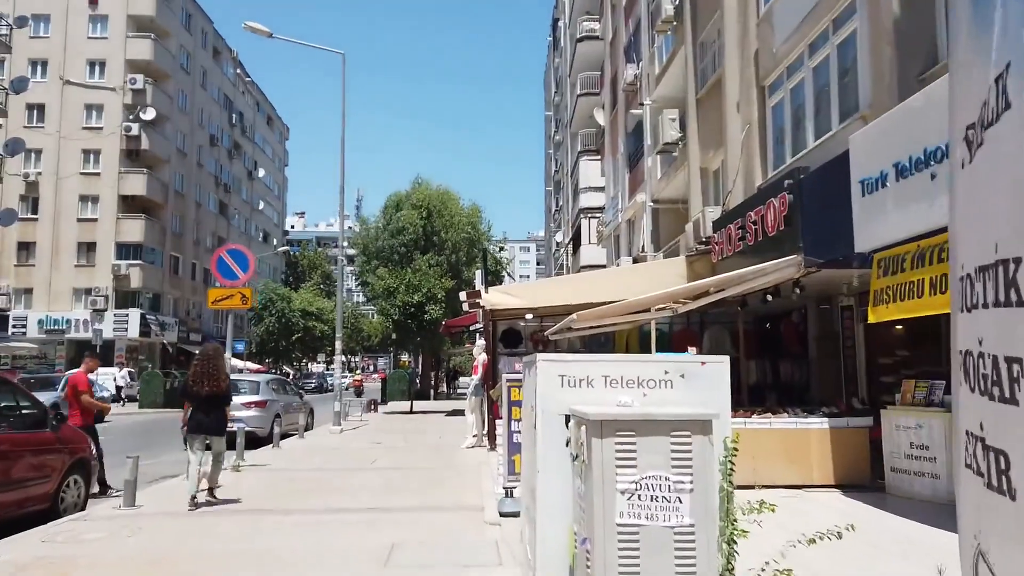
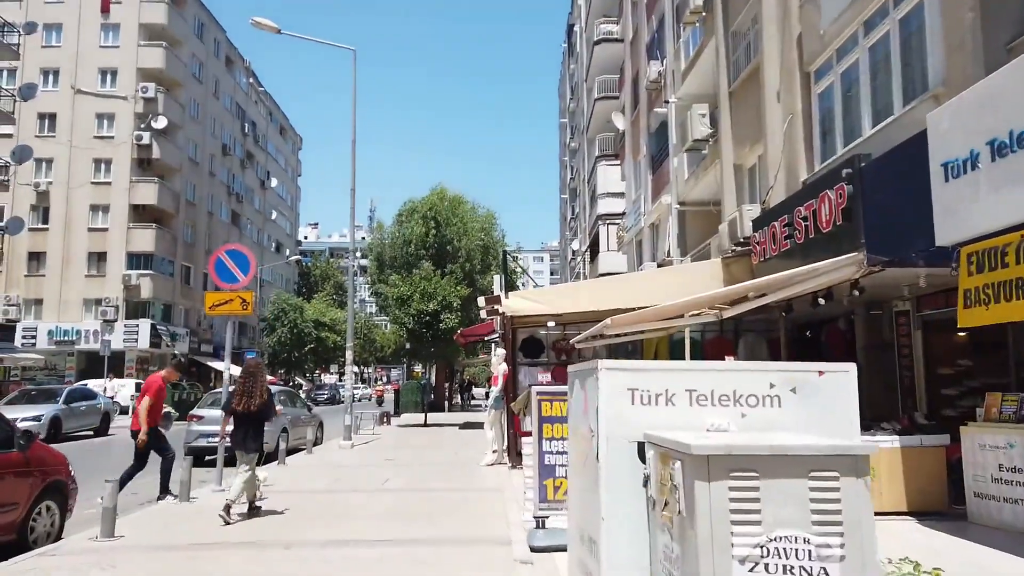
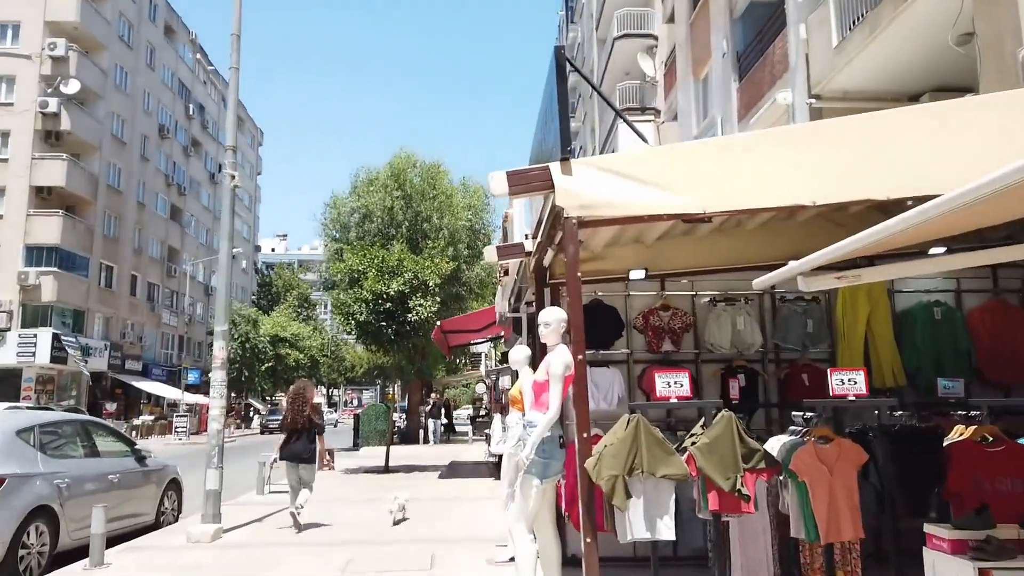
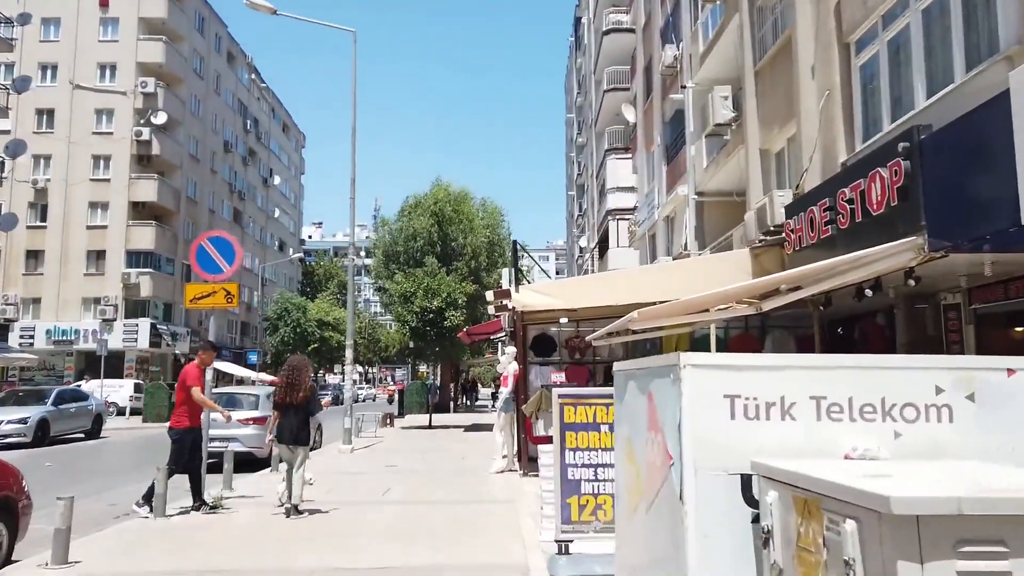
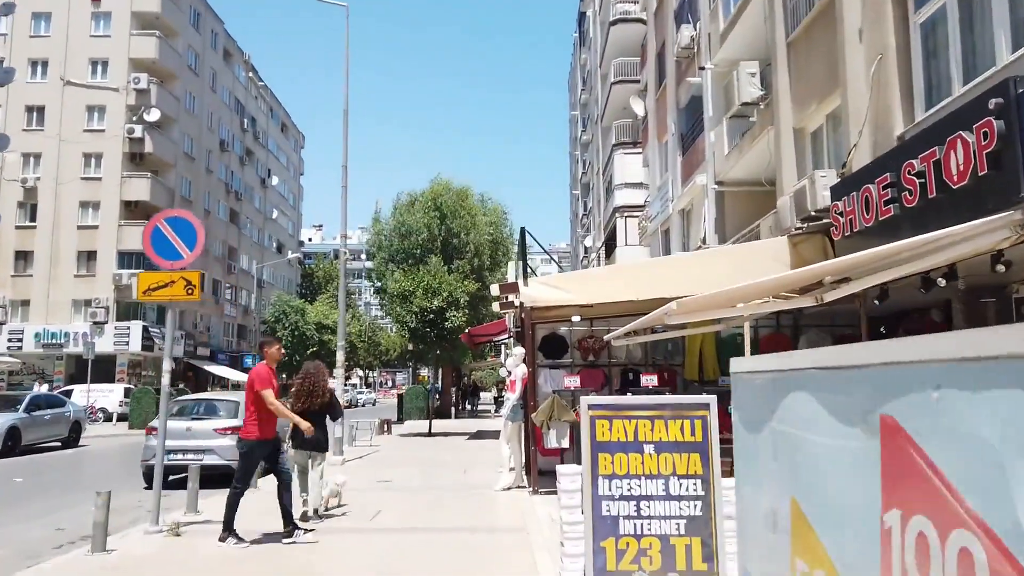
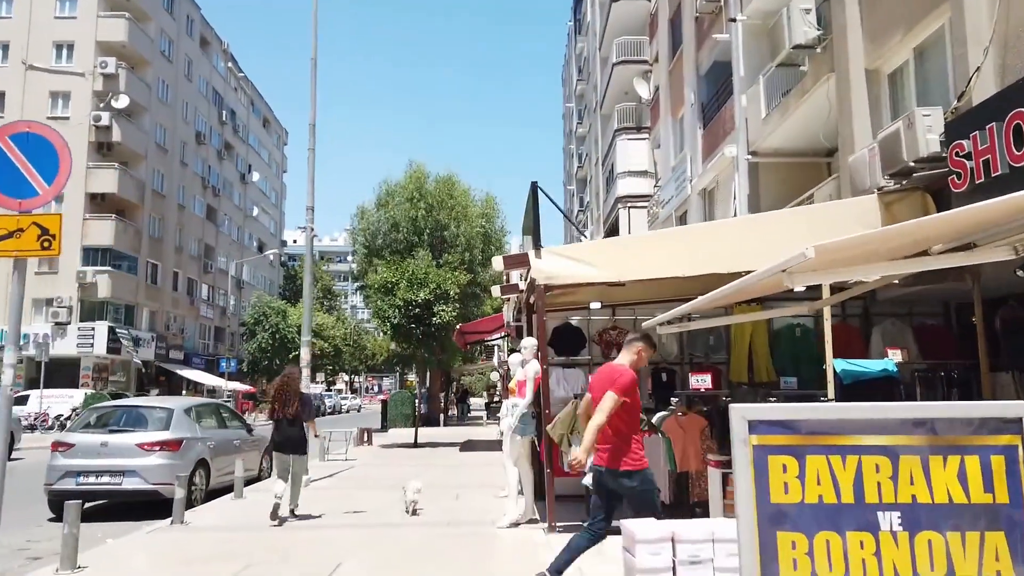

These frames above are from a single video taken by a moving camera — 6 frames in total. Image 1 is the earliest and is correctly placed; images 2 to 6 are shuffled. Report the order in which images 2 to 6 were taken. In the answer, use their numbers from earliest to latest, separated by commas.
2, 4, 5, 6, 3
